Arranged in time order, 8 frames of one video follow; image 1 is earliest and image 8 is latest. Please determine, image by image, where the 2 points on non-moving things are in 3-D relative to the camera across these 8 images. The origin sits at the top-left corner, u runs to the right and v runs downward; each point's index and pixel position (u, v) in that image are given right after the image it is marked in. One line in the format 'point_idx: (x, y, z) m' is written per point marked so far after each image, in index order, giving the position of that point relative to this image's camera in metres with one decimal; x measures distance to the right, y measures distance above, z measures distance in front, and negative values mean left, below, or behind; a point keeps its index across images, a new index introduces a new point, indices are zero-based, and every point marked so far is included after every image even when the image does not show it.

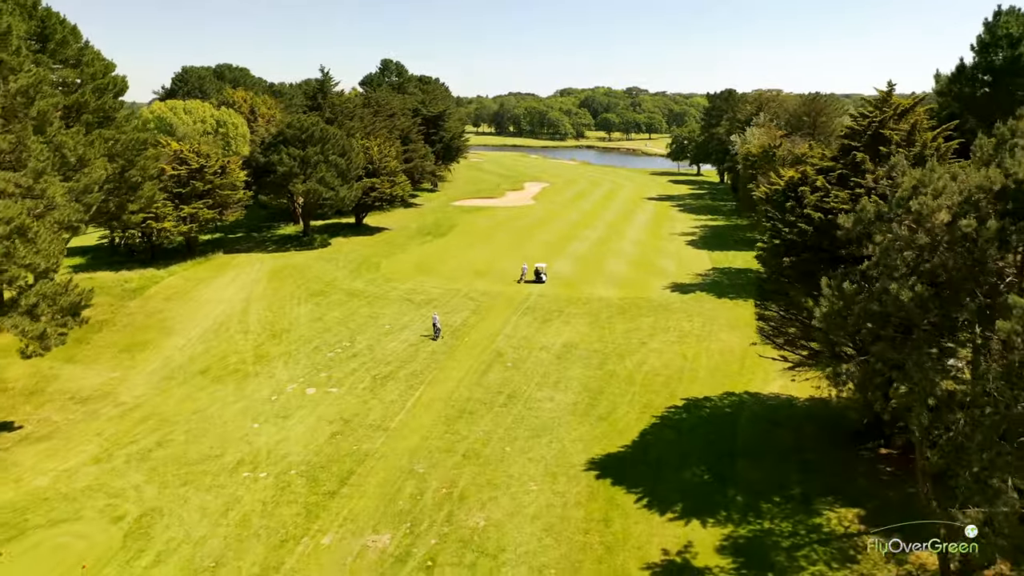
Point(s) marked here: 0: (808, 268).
0: (+6.3, +0.4, +17.4) m
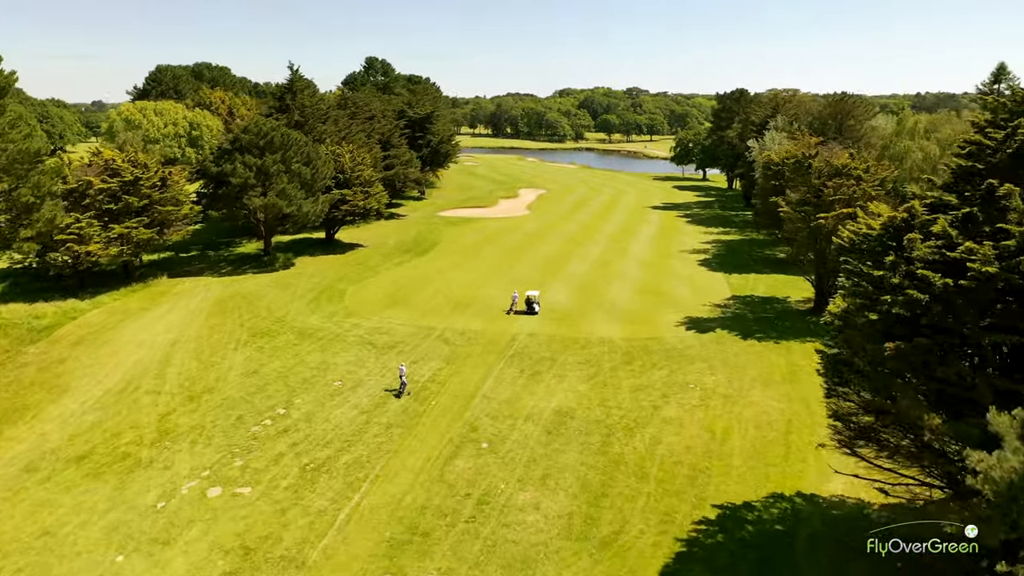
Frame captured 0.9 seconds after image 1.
0: (+5.7, -1.0, +11.4) m
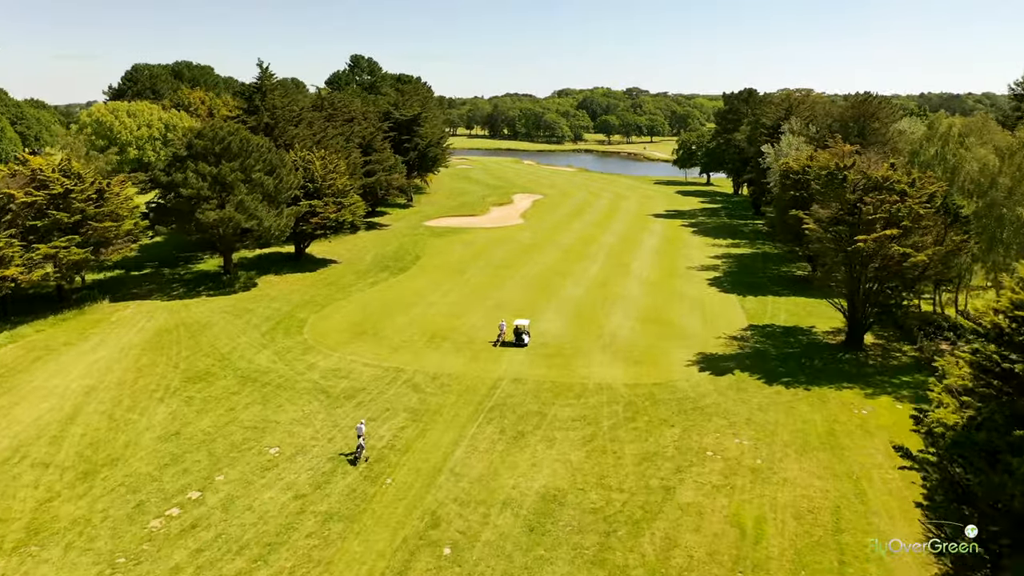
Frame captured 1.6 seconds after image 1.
0: (+5.1, -2.1, +6.7) m
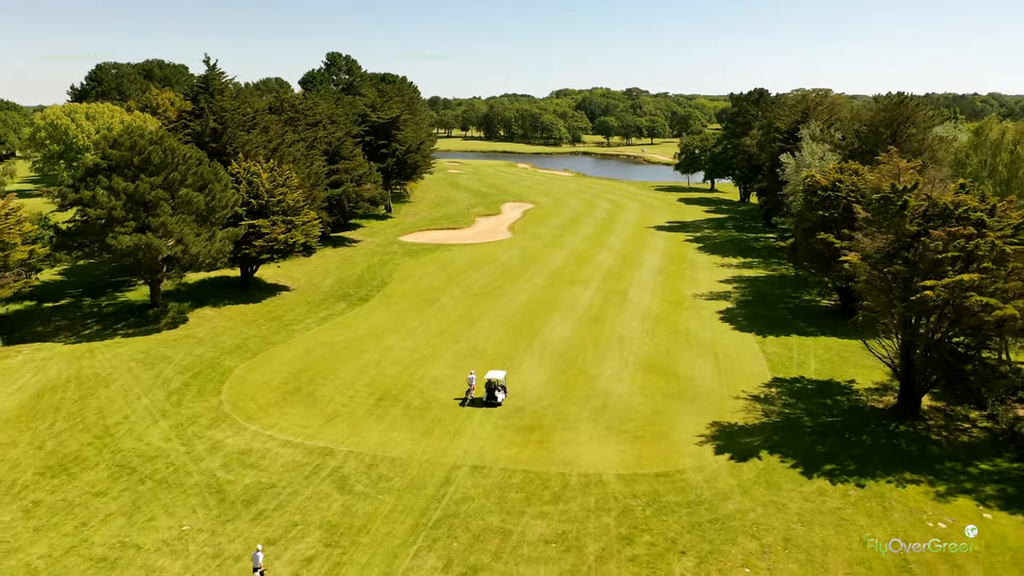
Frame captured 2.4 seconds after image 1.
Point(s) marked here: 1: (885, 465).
0: (+4.2, -3.5, +0.7) m
1: (+9.1, -4.3, +20.0) m
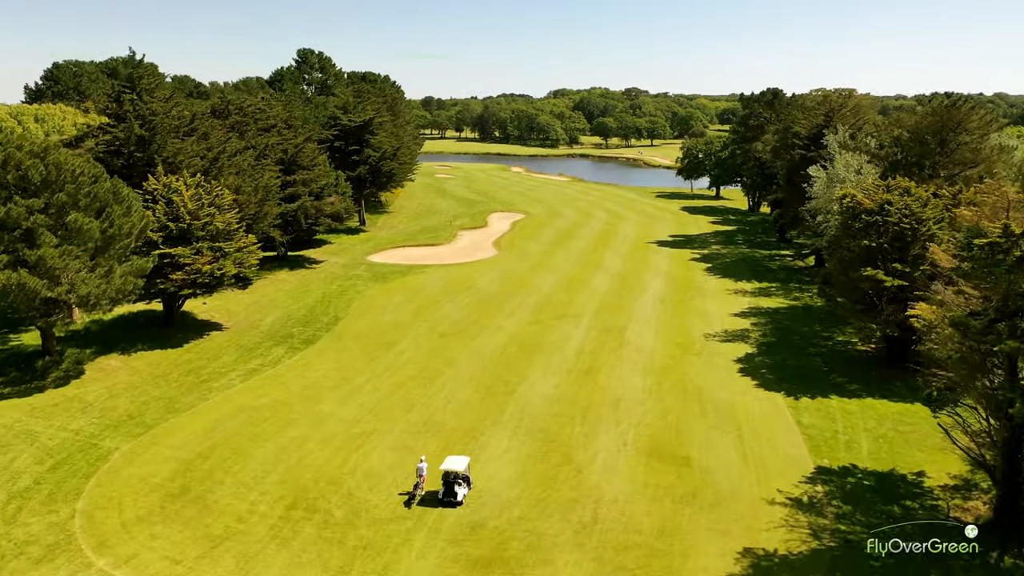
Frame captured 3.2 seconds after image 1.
0: (+3.3, -5.1, -5.6) m
1: (+8.2, -5.8, +13.7) m
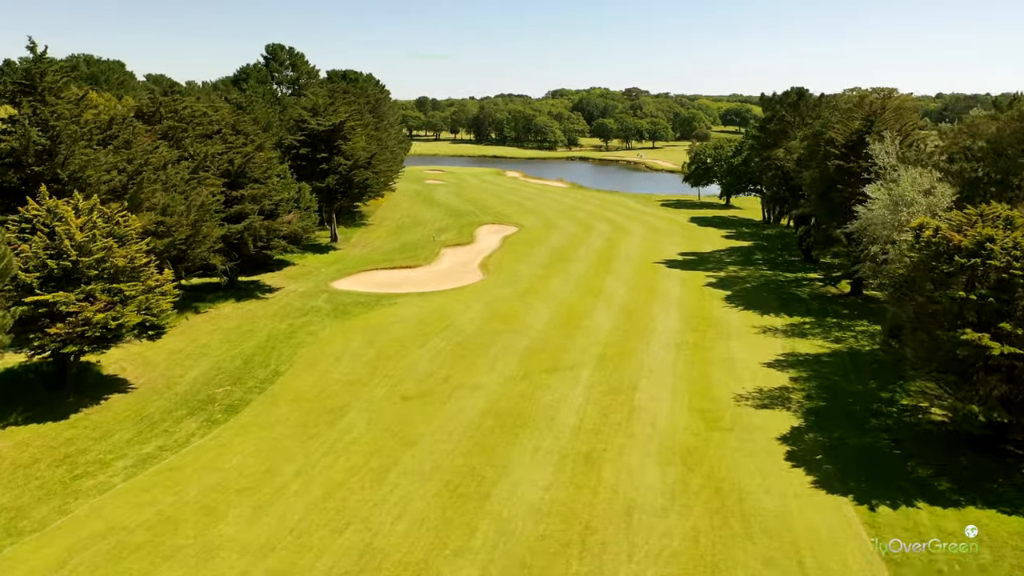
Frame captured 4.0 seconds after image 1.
0: (+2.7, -6.6, -12.2) m
1: (+7.6, -7.4, +7.1) m
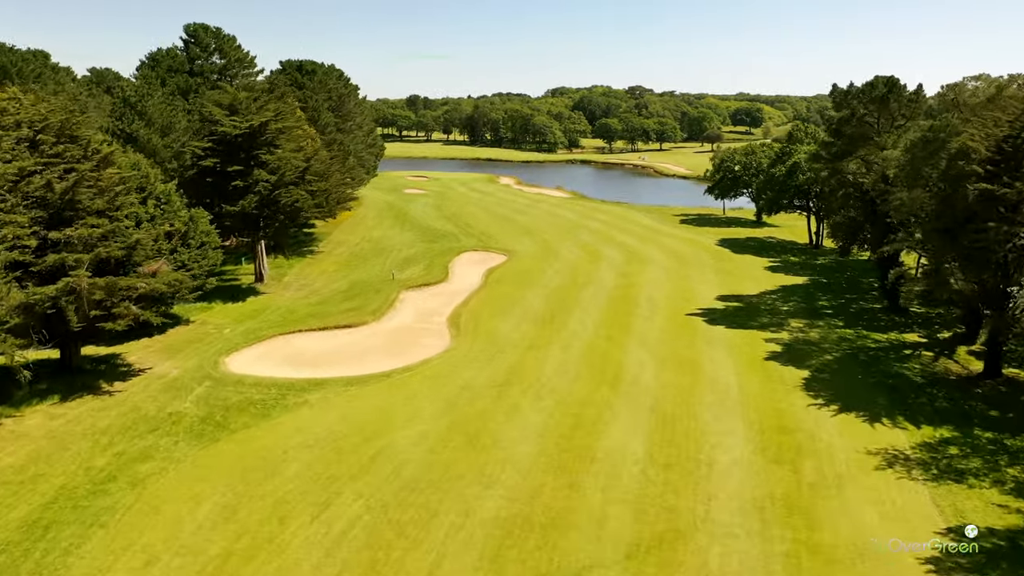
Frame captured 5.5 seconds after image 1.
0: (+1.9, -9.4, -25.4) m
1: (+6.8, -10.1, -6.0) m
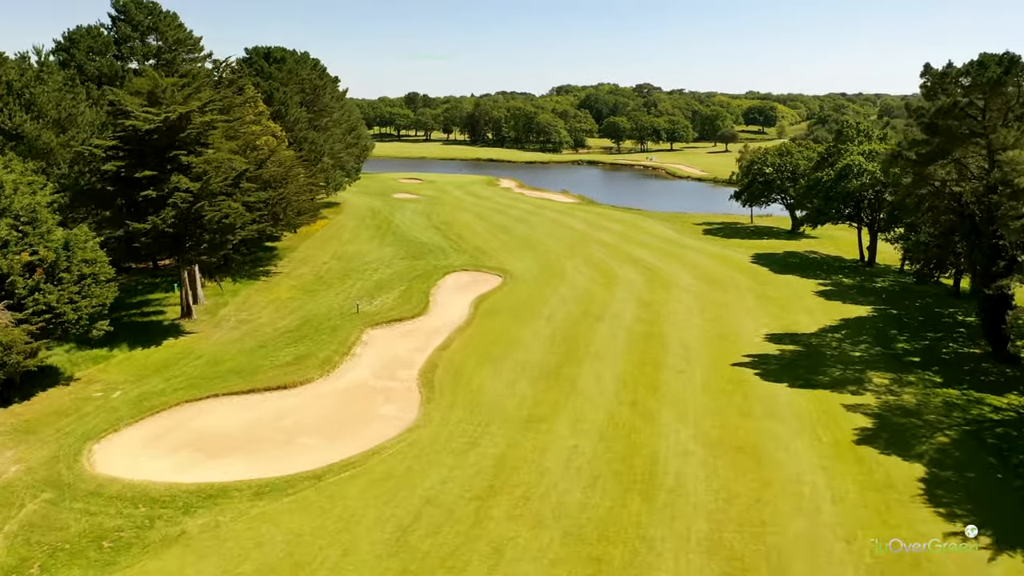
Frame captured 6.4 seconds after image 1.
0: (+1.3, -10.8, -33.9) m
1: (+6.3, -11.5, -14.6) m
